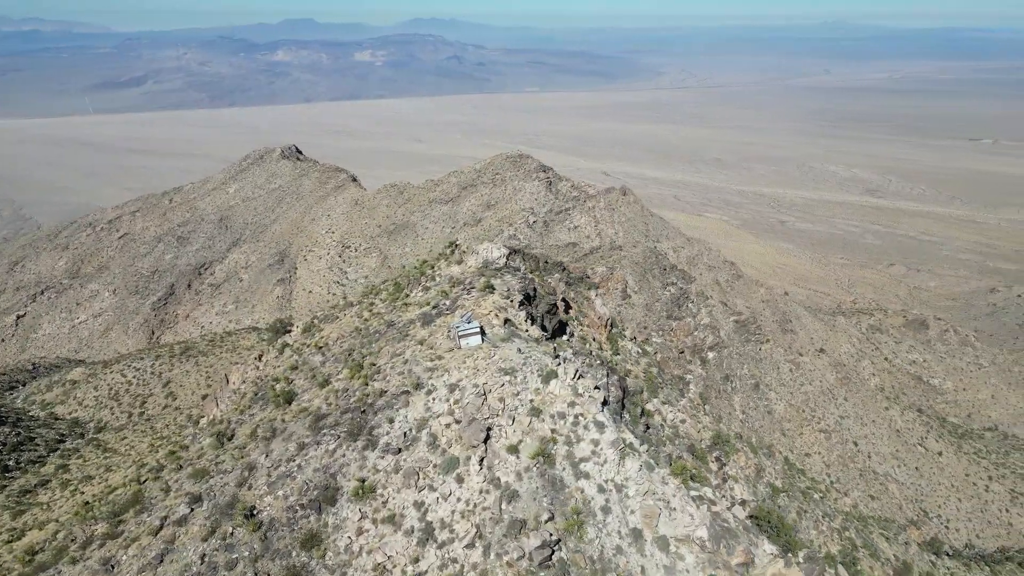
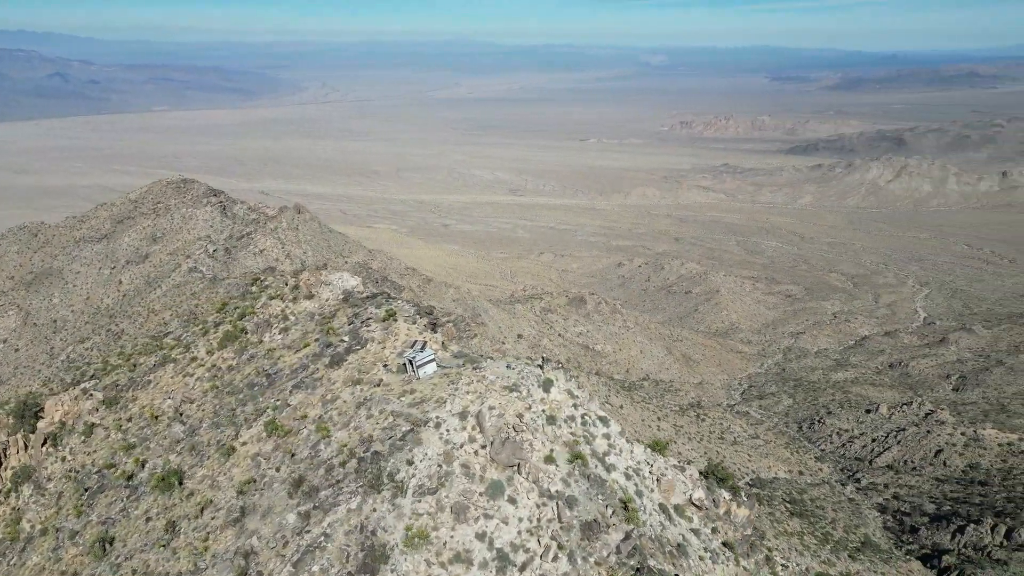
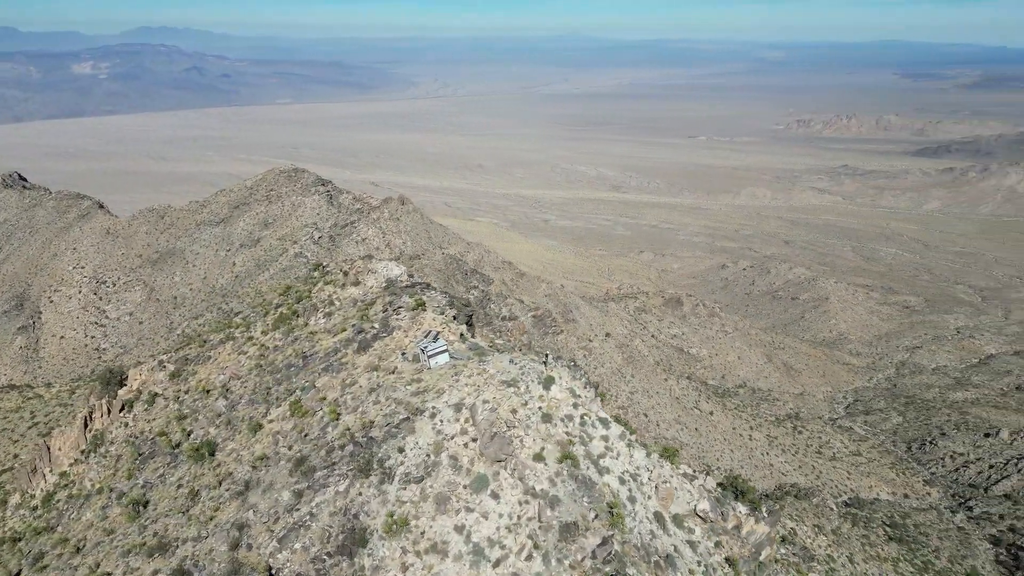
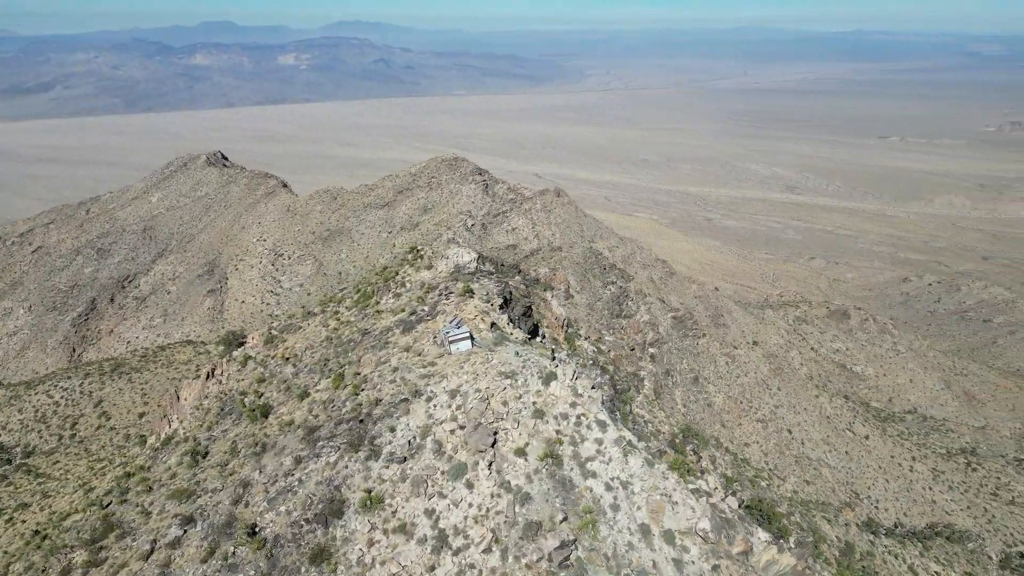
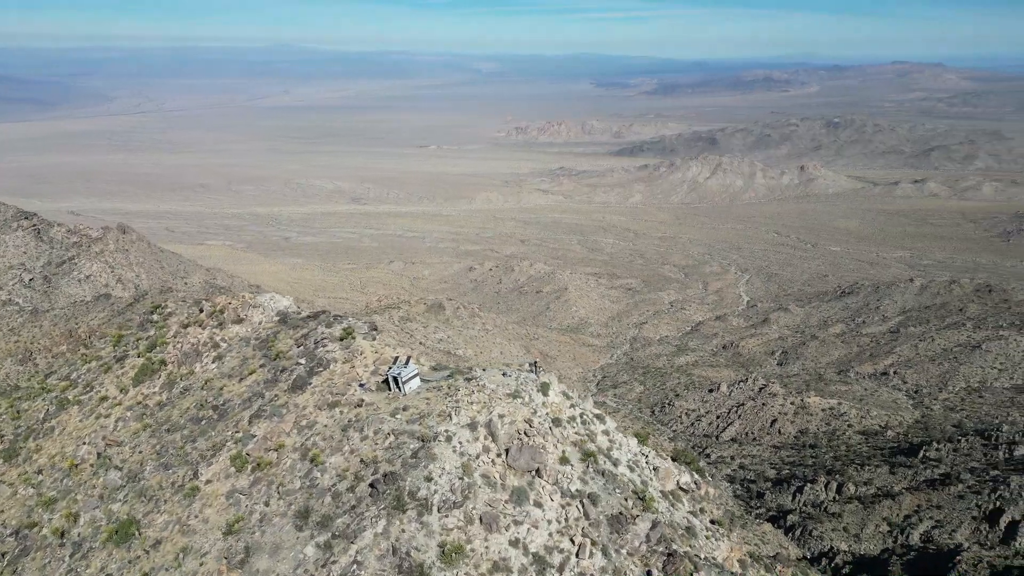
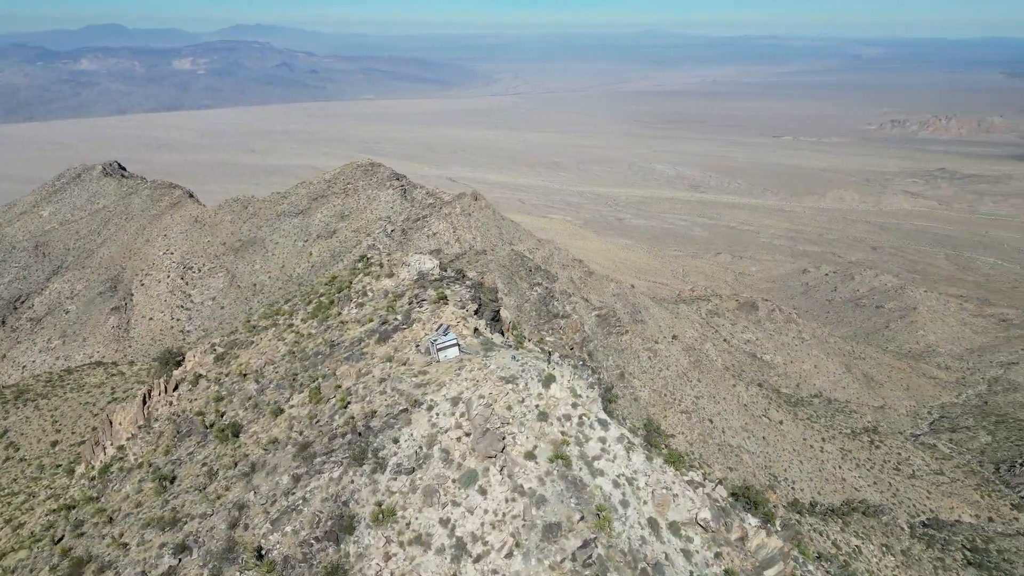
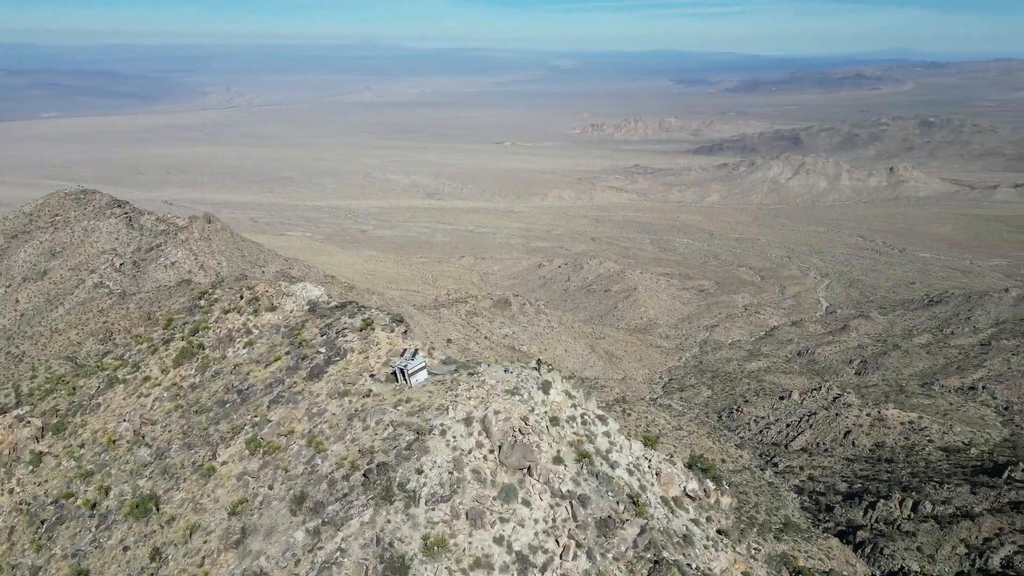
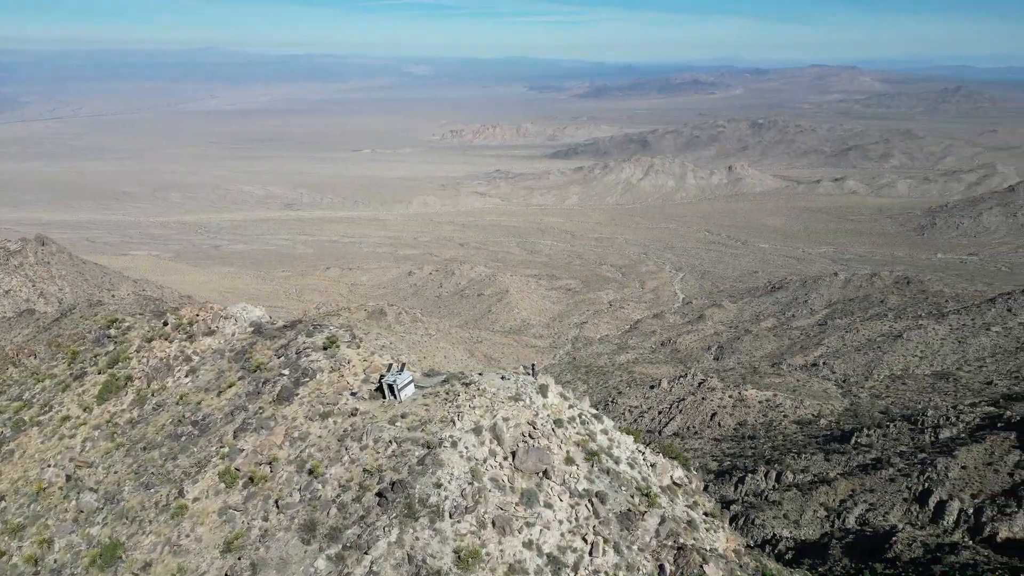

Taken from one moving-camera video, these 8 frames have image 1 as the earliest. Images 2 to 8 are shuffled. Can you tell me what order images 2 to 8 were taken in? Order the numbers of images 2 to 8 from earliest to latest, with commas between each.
4, 6, 3, 2, 7, 5, 8
